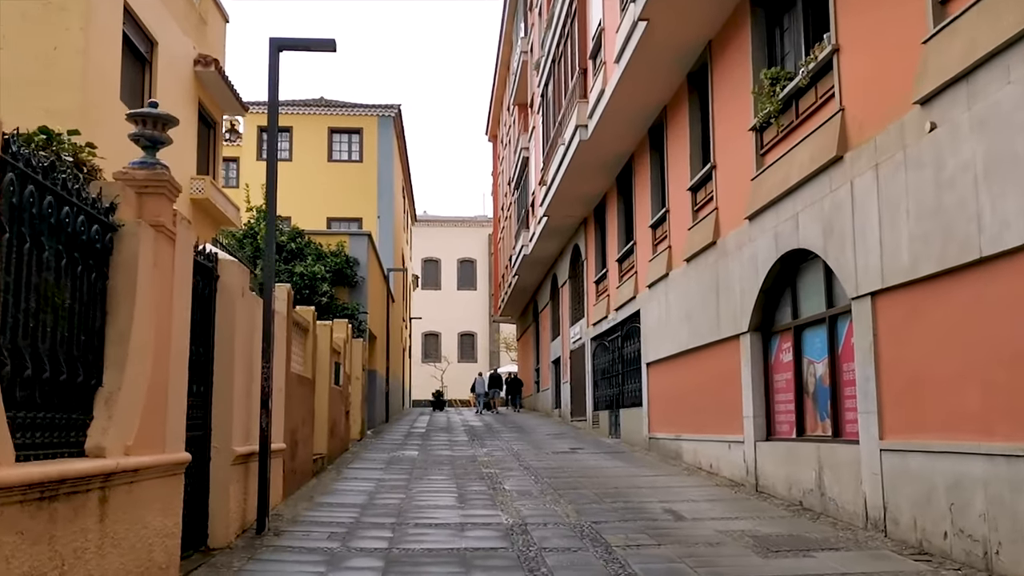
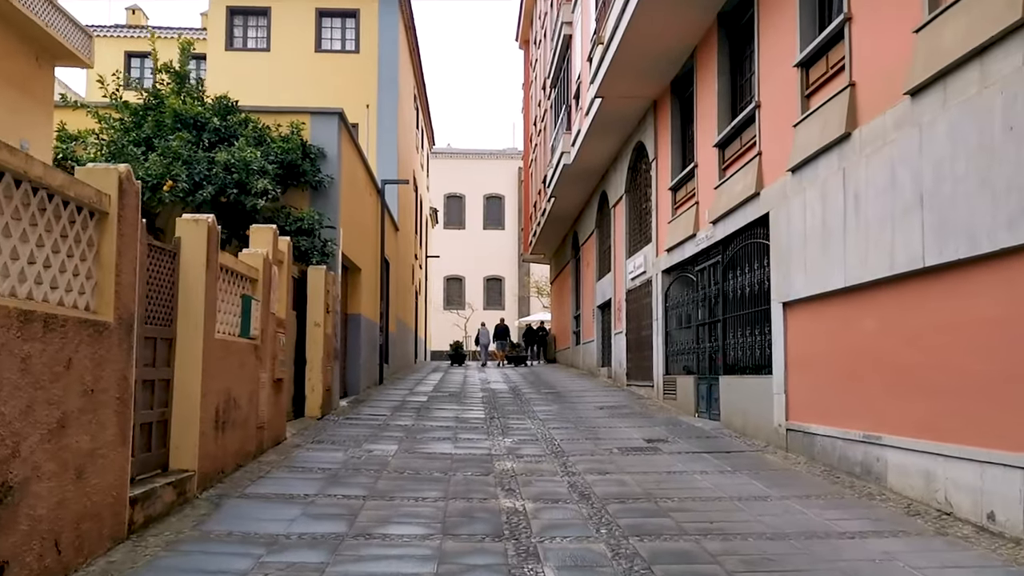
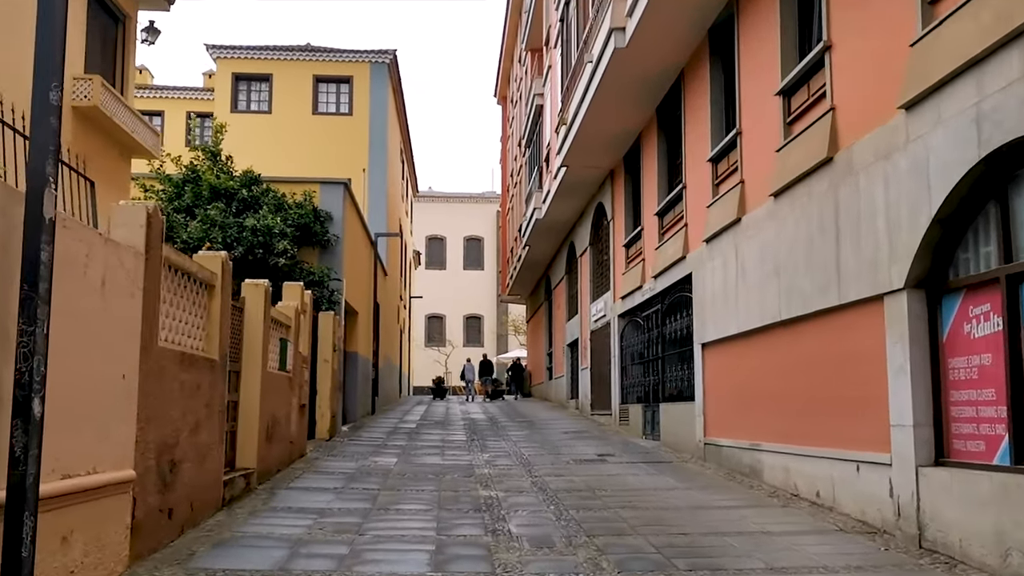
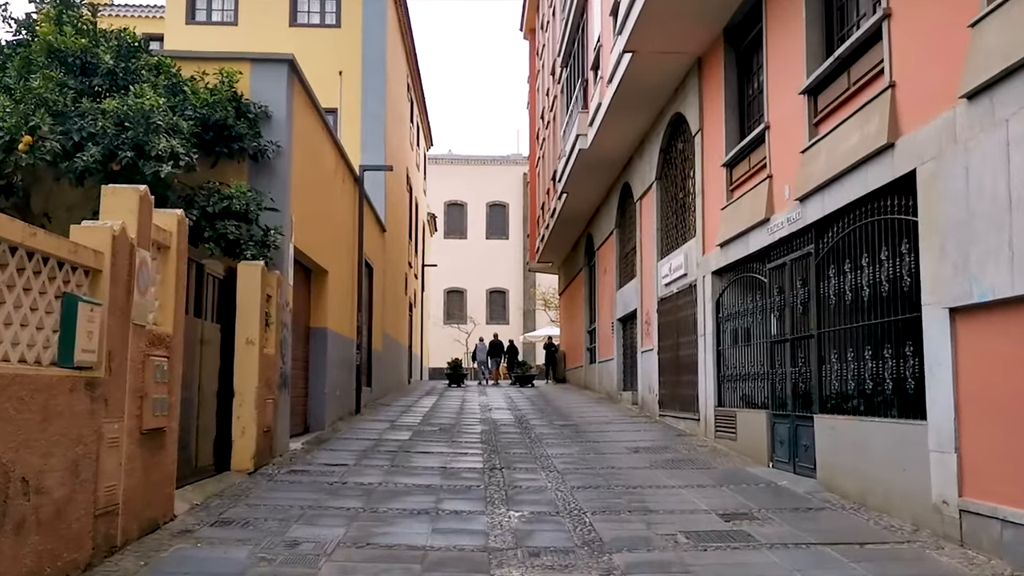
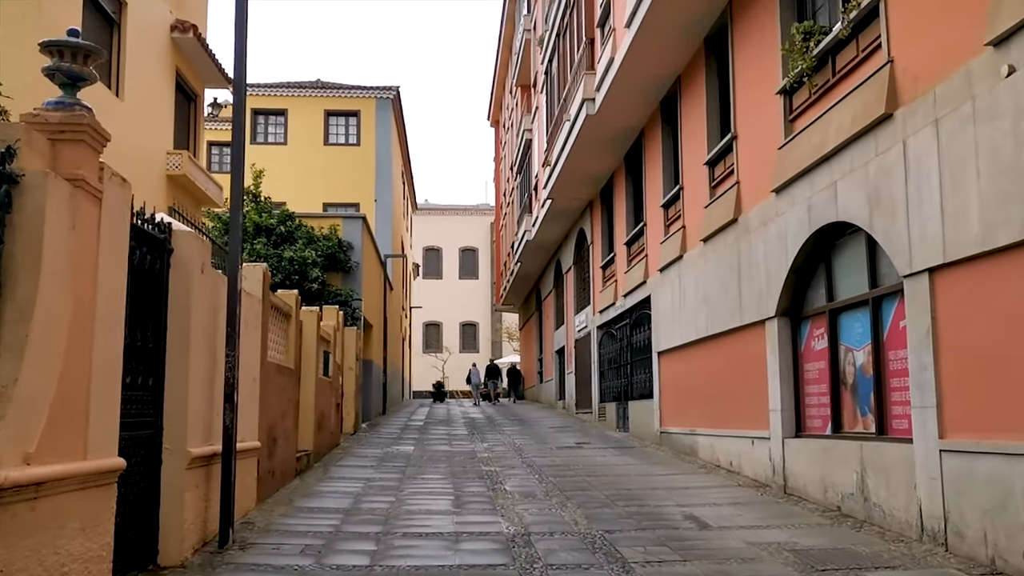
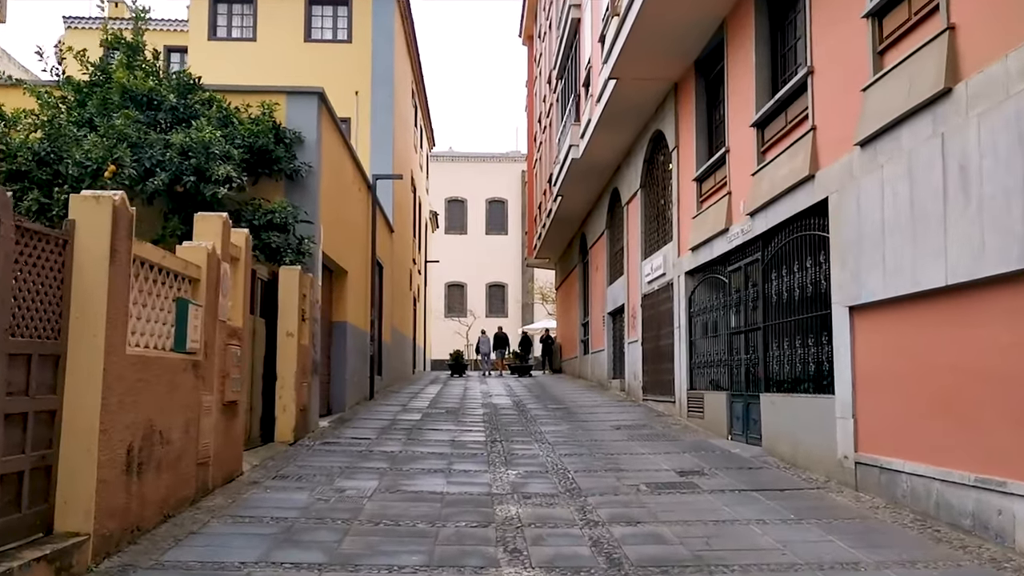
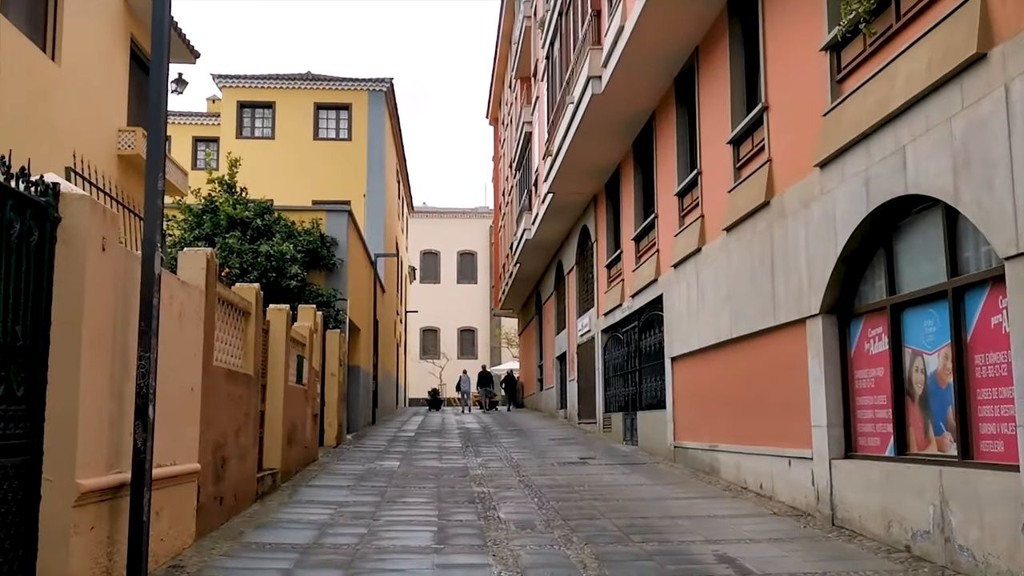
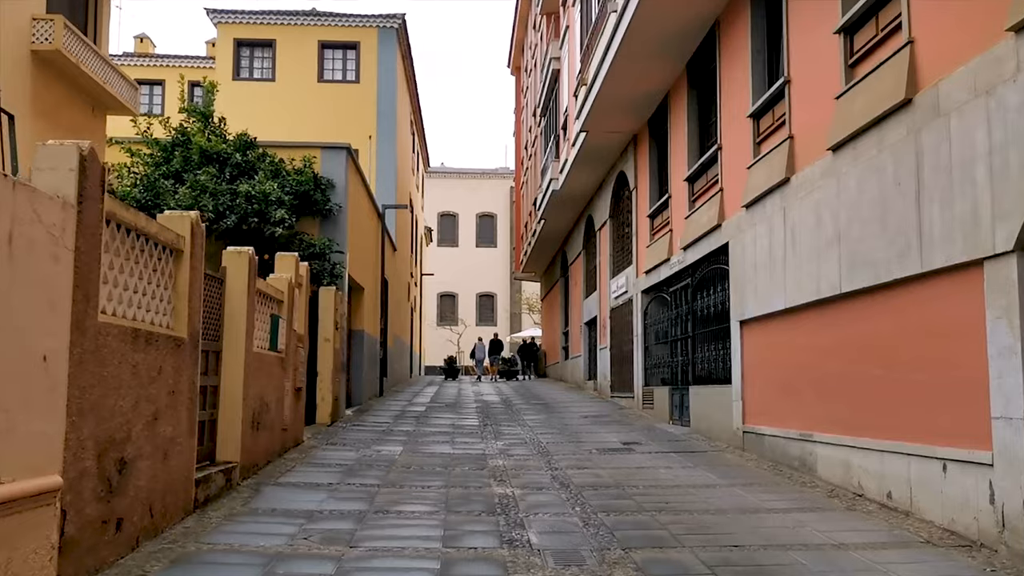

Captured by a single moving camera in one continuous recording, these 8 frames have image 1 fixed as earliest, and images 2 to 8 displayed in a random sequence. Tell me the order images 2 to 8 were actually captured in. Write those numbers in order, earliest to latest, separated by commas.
5, 7, 3, 8, 2, 6, 4
